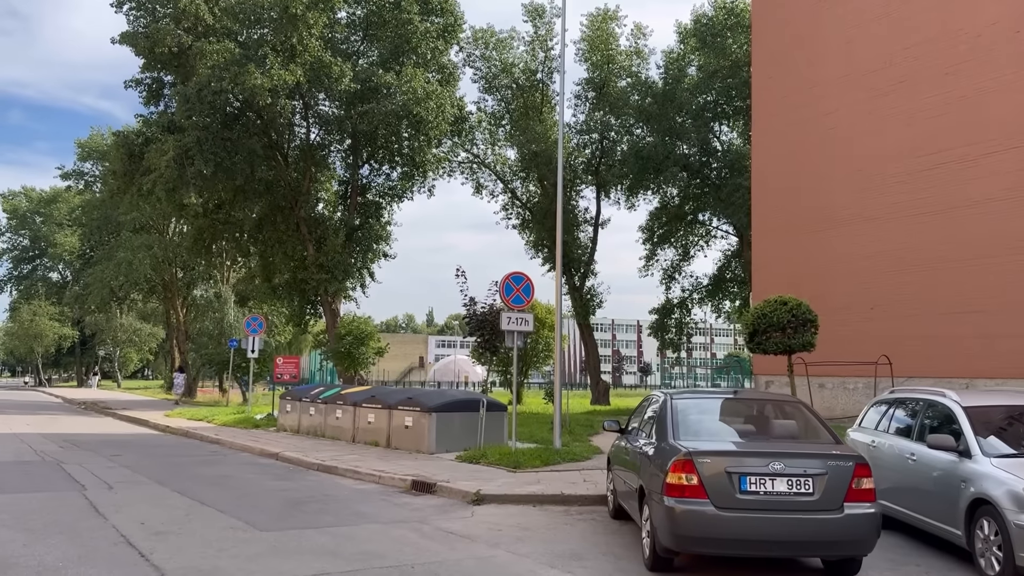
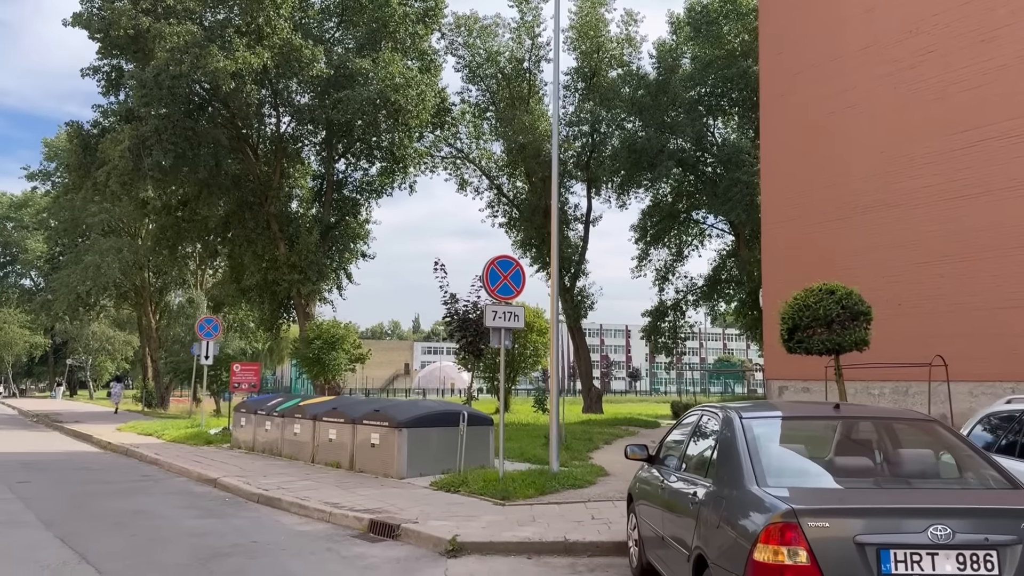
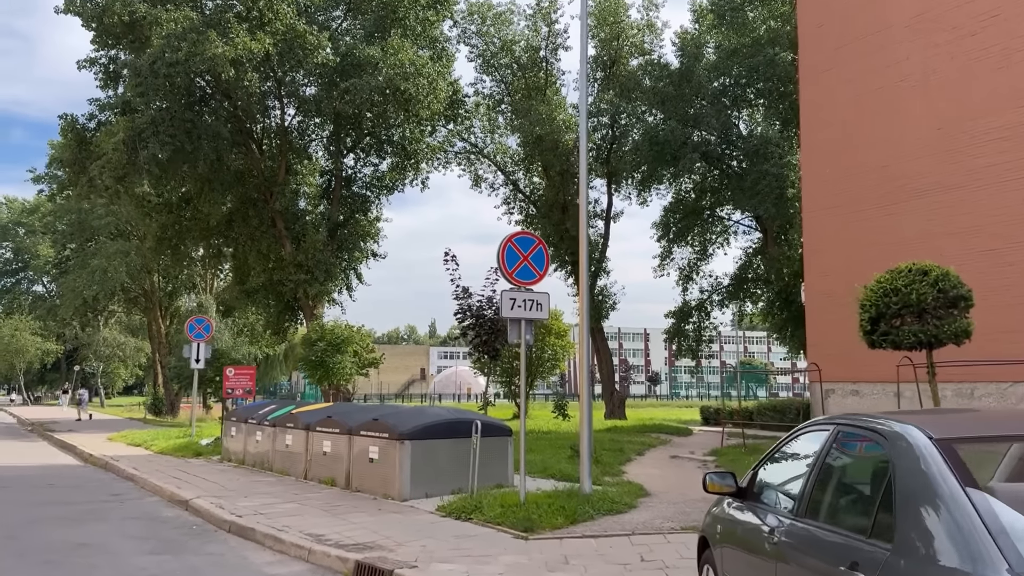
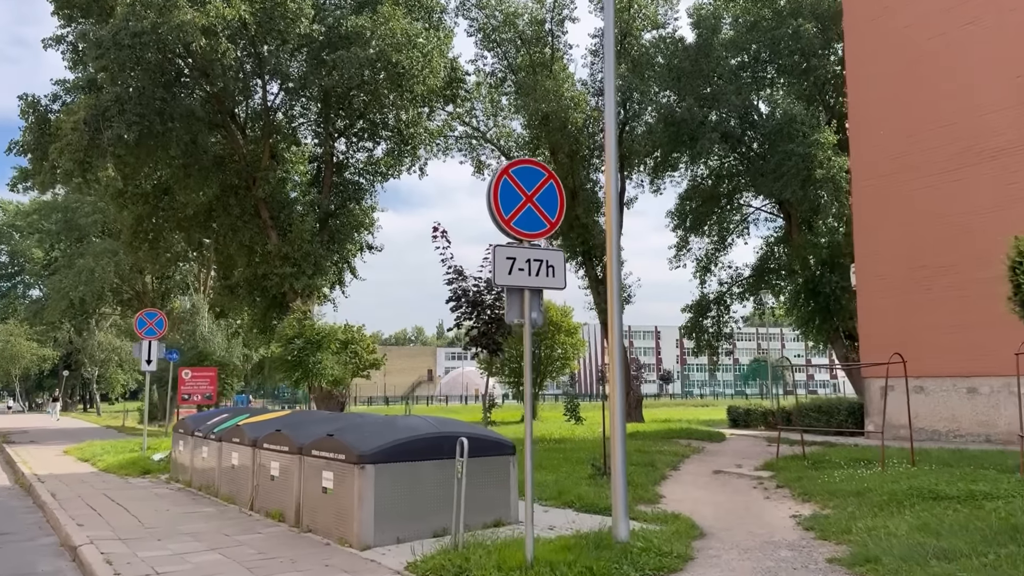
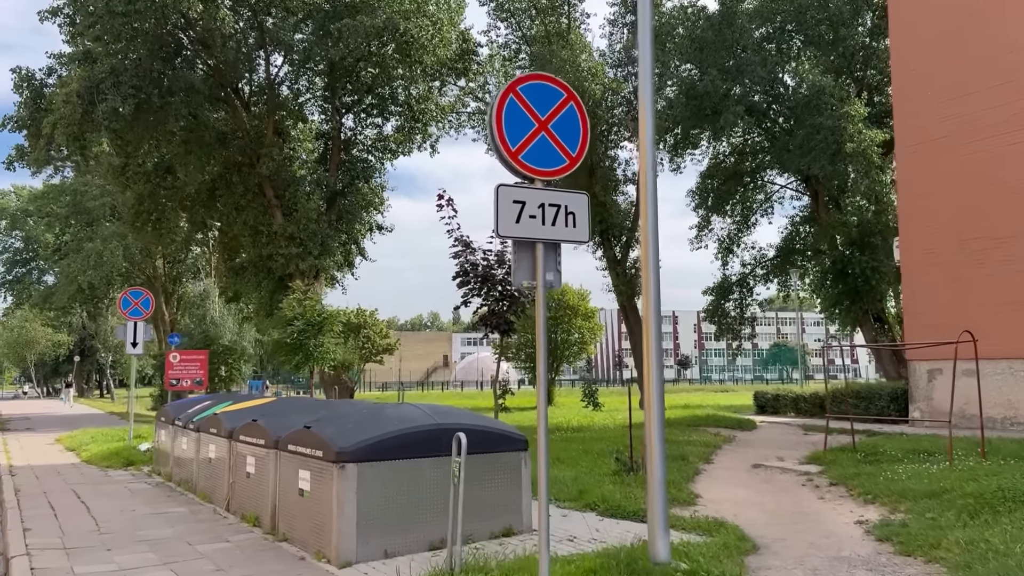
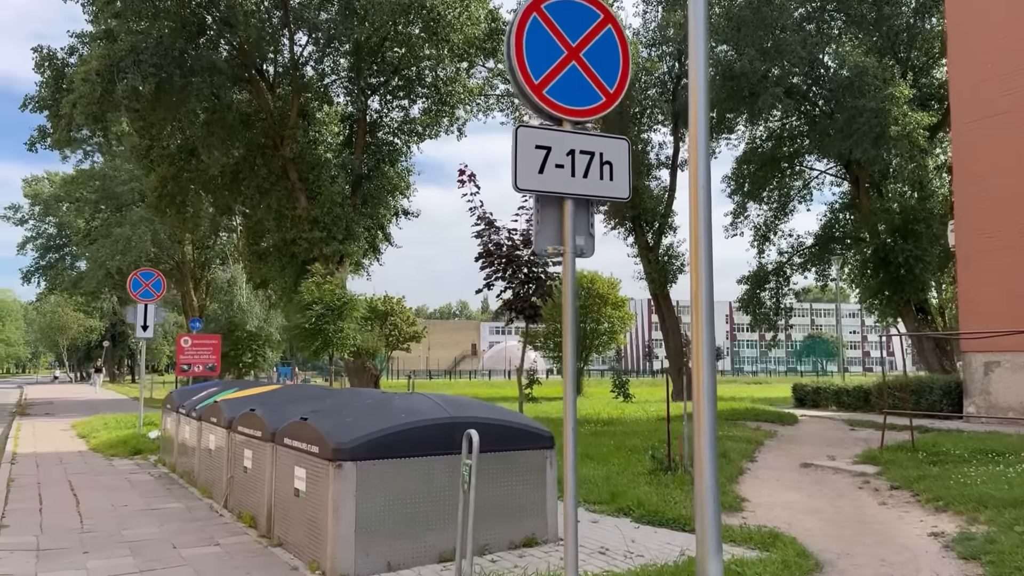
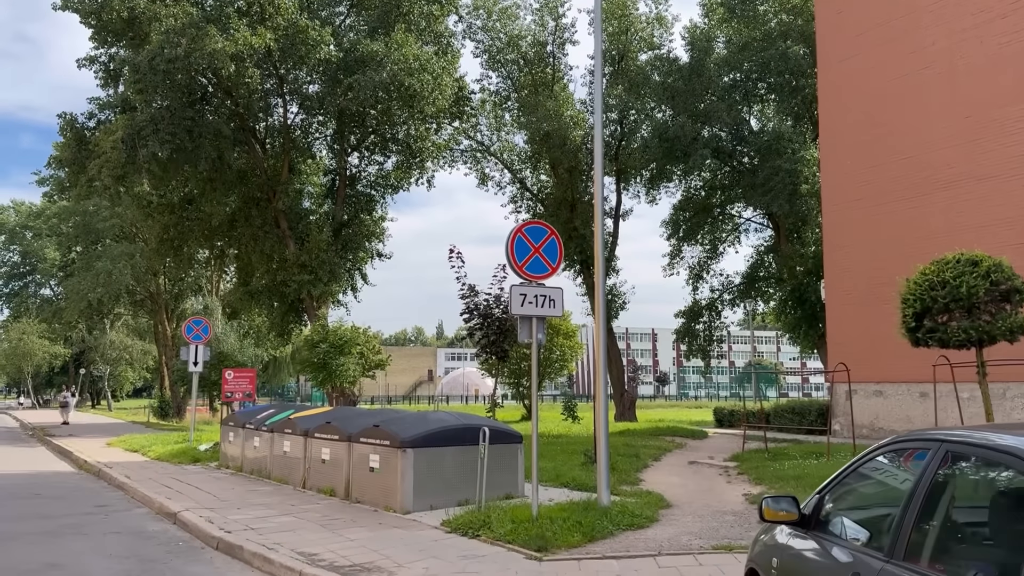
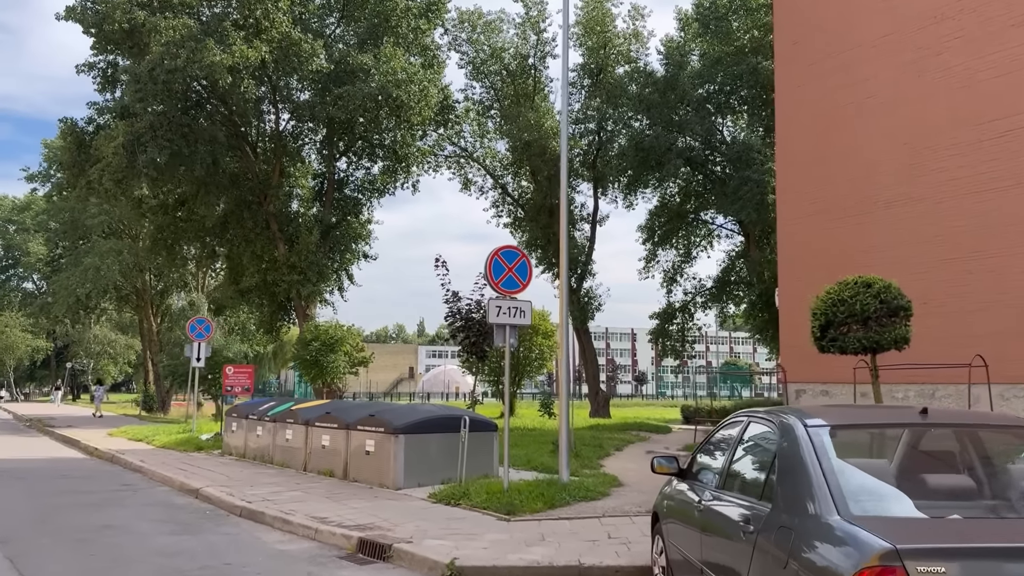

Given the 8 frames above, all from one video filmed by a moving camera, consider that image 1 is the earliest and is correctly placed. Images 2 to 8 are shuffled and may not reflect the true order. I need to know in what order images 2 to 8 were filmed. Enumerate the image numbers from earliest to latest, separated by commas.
2, 8, 3, 7, 4, 5, 6
